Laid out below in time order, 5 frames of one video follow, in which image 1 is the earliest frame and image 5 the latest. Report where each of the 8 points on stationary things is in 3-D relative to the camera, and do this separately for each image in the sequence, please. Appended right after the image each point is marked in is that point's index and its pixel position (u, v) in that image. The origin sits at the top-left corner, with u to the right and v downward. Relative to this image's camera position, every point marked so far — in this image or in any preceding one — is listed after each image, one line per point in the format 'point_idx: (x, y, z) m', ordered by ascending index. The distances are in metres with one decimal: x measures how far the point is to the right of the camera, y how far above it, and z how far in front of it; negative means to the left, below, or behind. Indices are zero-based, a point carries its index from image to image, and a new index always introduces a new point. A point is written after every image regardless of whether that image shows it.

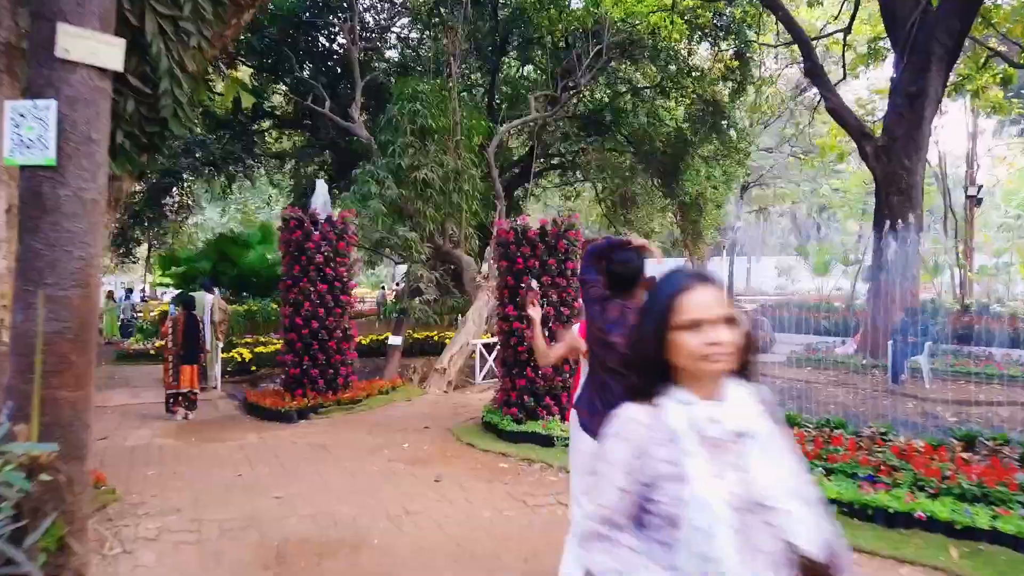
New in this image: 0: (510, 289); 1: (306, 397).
0: (0.0, 0.0, +6.8) m
1: (-2.2, -1.2, +8.2) m
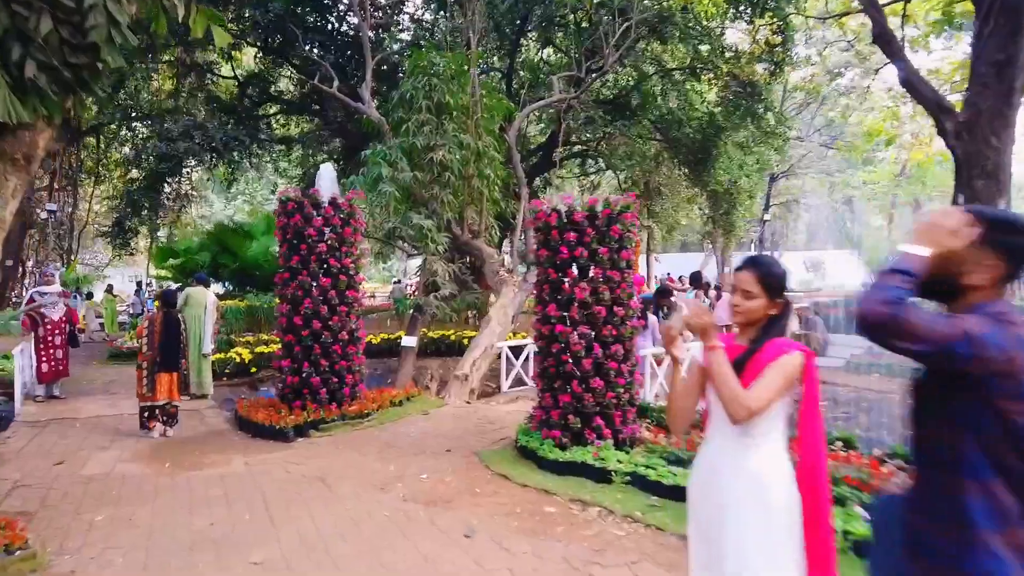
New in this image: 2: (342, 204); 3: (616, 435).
0: (+0.3, 0.0, +5.5) m
1: (-1.9, -1.1, +7.0) m
2: (-1.6, +0.8, +7.2) m
3: (+0.8, -1.1, +5.5) m
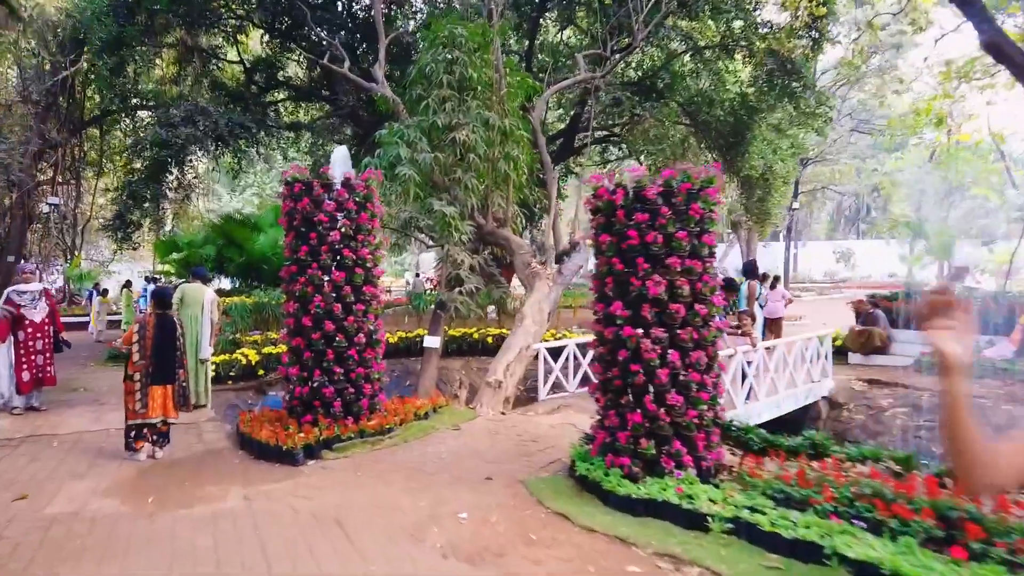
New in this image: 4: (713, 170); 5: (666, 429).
0: (+0.6, +0.1, +4.5) m
1: (-1.5, -1.1, +6.0) m
2: (-1.3, +0.8, +6.2) m
3: (+1.1, -1.0, +4.4) m
4: (+1.2, +0.7, +4.4) m
5: (+0.9, -0.8, +4.3) m
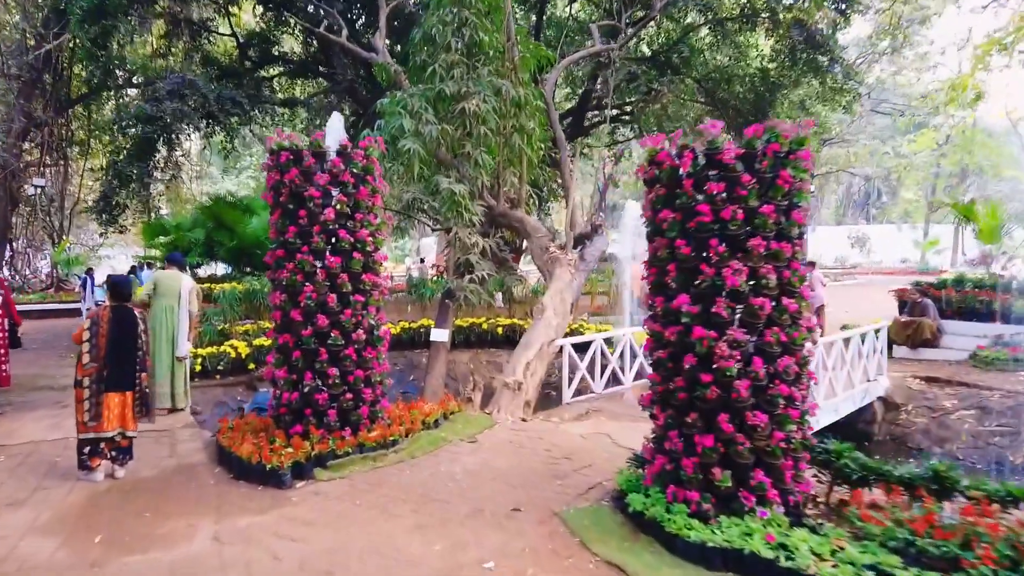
0: (+0.8, +0.1, +3.6) m
1: (-1.4, -1.0, +5.1) m
2: (-1.1, +0.9, +5.2) m
3: (+1.3, -1.0, +3.5) m
4: (+1.3, +0.7, +3.4) m
5: (+1.1, -0.8, +3.4) m
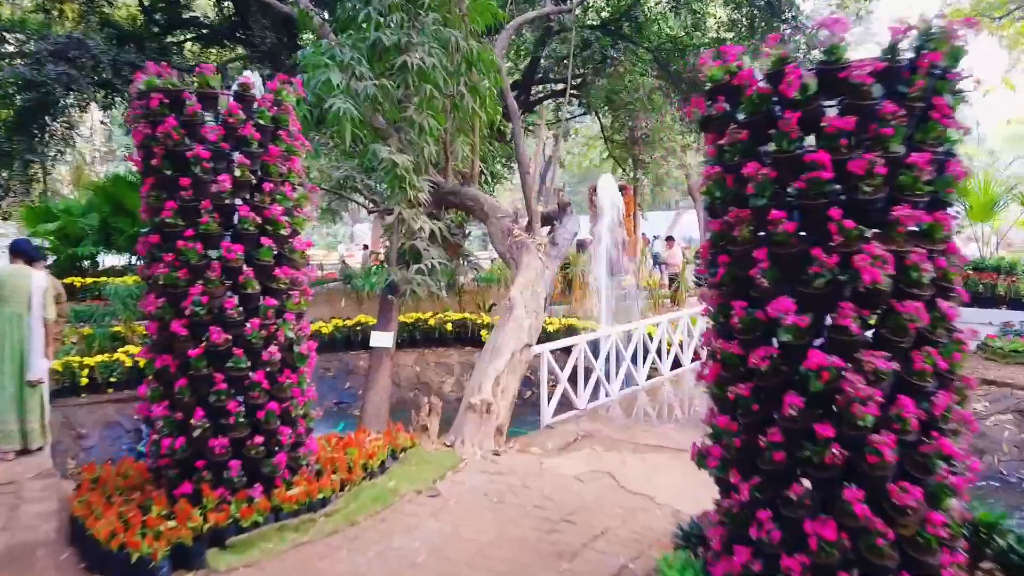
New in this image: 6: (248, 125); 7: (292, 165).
0: (+0.8, +0.1, +2.2) m
1: (-1.5, -1.0, +3.6) m
2: (-1.2, +0.9, +3.7) m
3: (+1.3, -1.0, +2.3) m
4: (+1.3, +0.7, +2.1) m
5: (+1.1, -0.8, +2.1) m
6: (-1.3, +0.8, +3.7) m
7: (-1.1, +0.6, +3.9) m
